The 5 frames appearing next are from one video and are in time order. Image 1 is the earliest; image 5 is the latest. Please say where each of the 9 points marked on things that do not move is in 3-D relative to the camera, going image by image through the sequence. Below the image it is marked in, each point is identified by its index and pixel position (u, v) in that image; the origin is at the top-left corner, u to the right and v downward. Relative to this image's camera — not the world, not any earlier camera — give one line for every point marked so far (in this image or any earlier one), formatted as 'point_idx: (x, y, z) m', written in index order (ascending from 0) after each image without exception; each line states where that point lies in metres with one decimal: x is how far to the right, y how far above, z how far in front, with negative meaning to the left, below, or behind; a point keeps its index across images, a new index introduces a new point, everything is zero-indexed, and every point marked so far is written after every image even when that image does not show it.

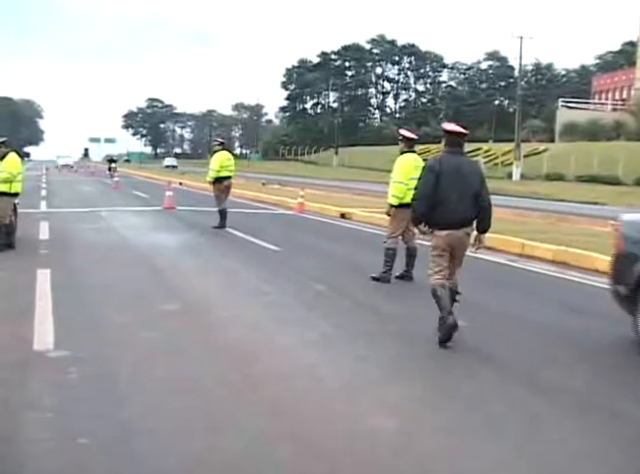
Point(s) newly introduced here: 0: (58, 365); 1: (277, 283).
0: (-2.3, -1.1, +6.5) m
1: (-0.6, -0.7, +9.9) m
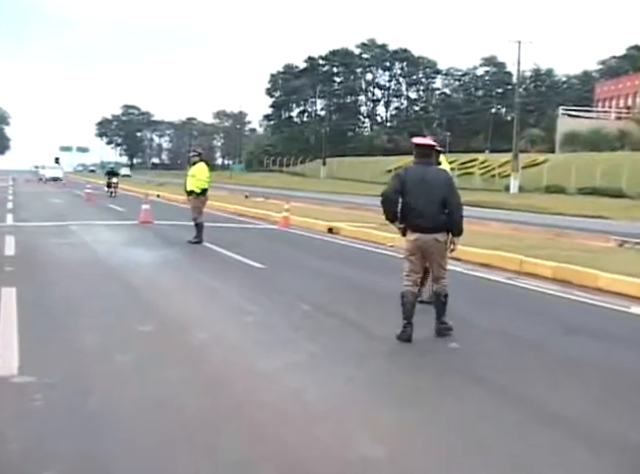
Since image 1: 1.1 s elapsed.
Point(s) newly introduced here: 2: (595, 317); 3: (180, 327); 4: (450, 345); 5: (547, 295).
0: (-2.5, -1.3, +6.0) m
1: (-0.8, -0.9, +9.4) m
2: (+3.5, -1.0, +9.2) m
3: (-1.6, -1.0, +8.0) m
4: (+1.4, -1.2, +7.7) m
5: (+3.4, -0.9, +10.6) m
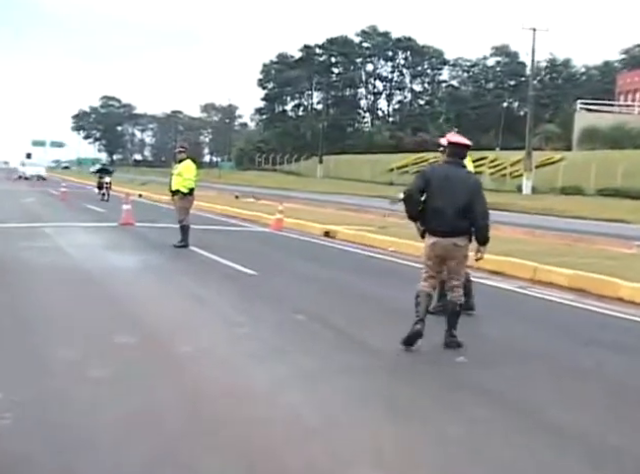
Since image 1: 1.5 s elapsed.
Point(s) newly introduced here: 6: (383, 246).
0: (-2.5, -1.3, +5.4) m
1: (-0.8, -0.9, +8.8) m
2: (+3.5, -1.1, +8.7) m
3: (-1.6, -1.0, +7.5) m
4: (+1.4, -1.2, +7.2) m
5: (+3.3, -1.0, +10.1) m
6: (+1.6, -0.2, +17.1) m
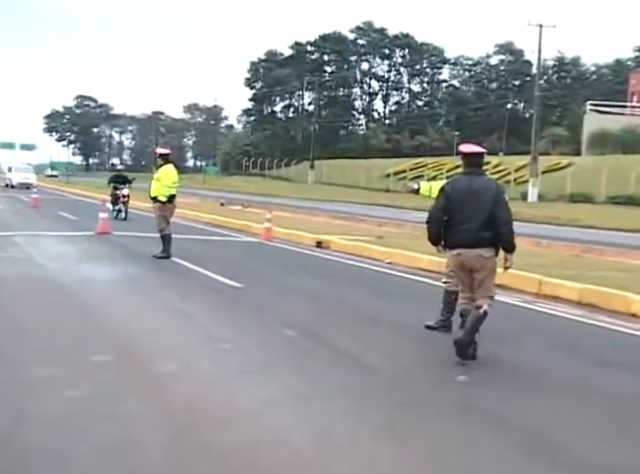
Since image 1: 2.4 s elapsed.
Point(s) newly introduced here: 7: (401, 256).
0: (-2.6, -1.4, +4.9) m
1: (-0.9, -1.0, +8.4) m
2: (+3.4, -1.2, +8.3) m
3: (-1.7, -1.1, +7.0) m
4: (+1.3, -1.3, +6.7) m
5: (+3.2, -1.1, +9.7) m
6: (+1.4, -0.4, +16.7) m
7: (+1.9, -0.4, +15.9) m
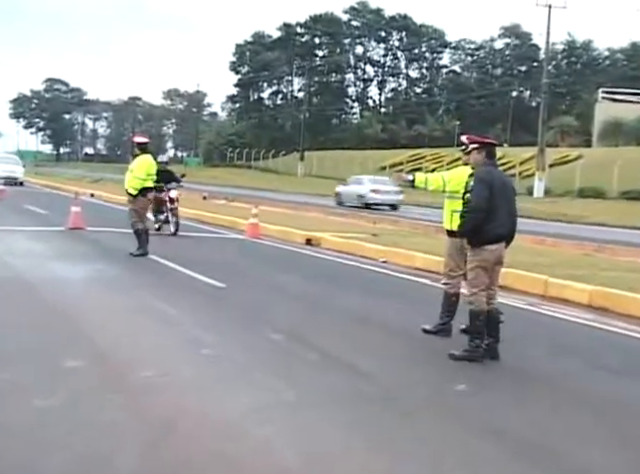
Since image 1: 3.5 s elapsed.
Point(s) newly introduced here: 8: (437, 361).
0: (-2.6, -1.3, +4.5) m
1: (-1.1, -1.0, +7.9) m
2: (+3.3, -1.2, +7.9) m
3: (-1.8, -1.1, +6.5) m
4: (+1.2, -1.3, +6.3) m
5: (+3.1, -1.1, +9.3) m
6: (+1.2, -0.4, +16.3) m
7: (+1.7, -0.4, +15.5) m
8: (+1.1, -1.2, +7.0) m
